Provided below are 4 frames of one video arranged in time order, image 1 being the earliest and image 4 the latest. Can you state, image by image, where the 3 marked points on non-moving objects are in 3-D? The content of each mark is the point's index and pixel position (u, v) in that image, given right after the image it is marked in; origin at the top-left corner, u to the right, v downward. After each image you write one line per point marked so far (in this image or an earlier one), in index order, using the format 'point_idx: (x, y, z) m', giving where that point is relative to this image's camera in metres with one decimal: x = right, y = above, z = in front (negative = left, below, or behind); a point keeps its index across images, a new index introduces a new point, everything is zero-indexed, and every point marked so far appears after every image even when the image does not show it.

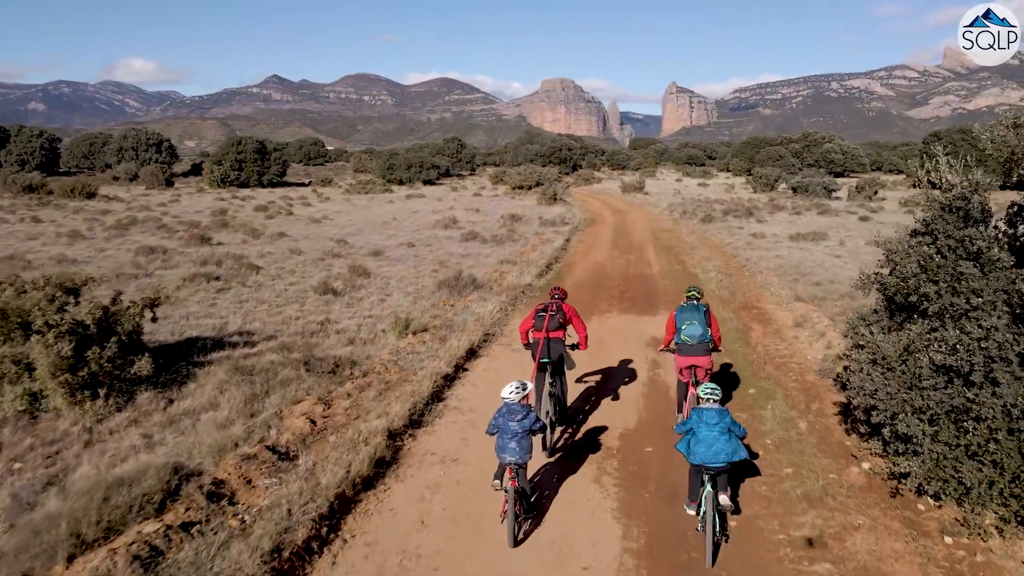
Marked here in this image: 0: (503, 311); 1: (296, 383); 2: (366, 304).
0: (-0.1, -0.5, +14.0) m
1: (-2.3, -1.0, +8.7) m
2: (-2.6, -0.3, +14.4) m
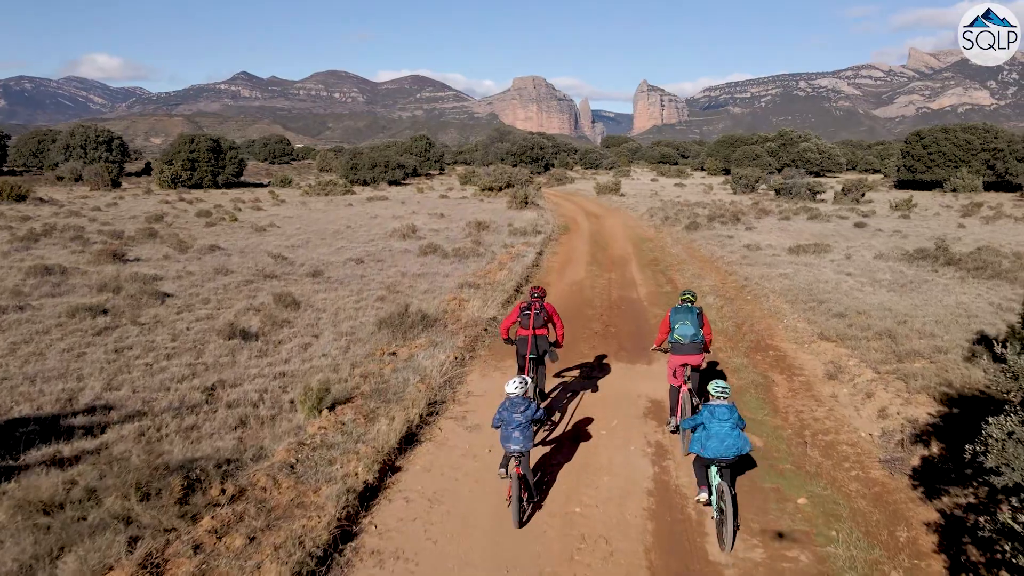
0: (-0.7, -1.1, +11.0) m
1: (-2.7, -1.7, +5.5) m
2: (-3.2, -0.9, +11.3) m
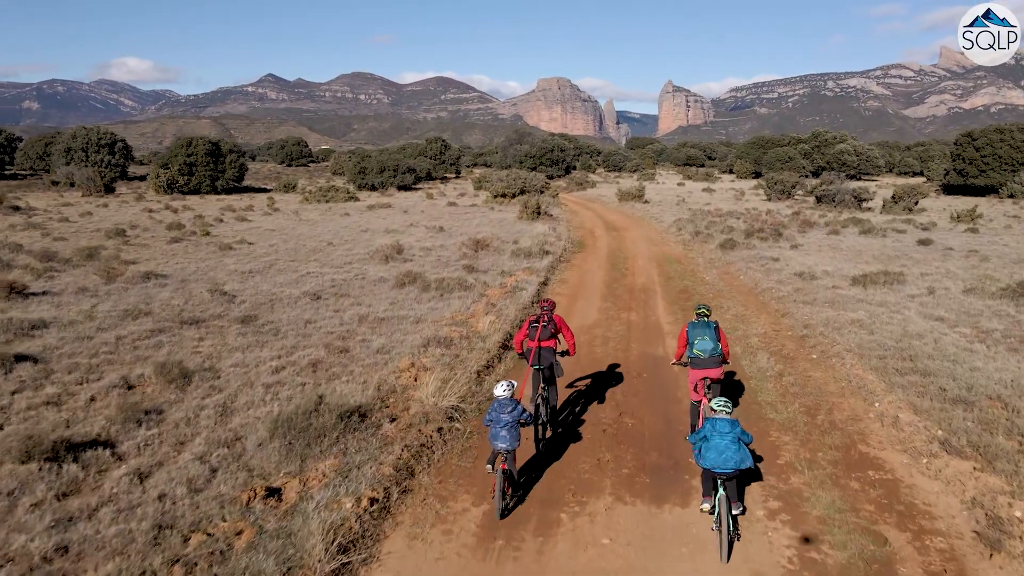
0: (-1.1, -1.9, +6.7) m
1: (-3.3, -2.5, +1.4) m
2: (-3.6, -1.8, +7.1) m
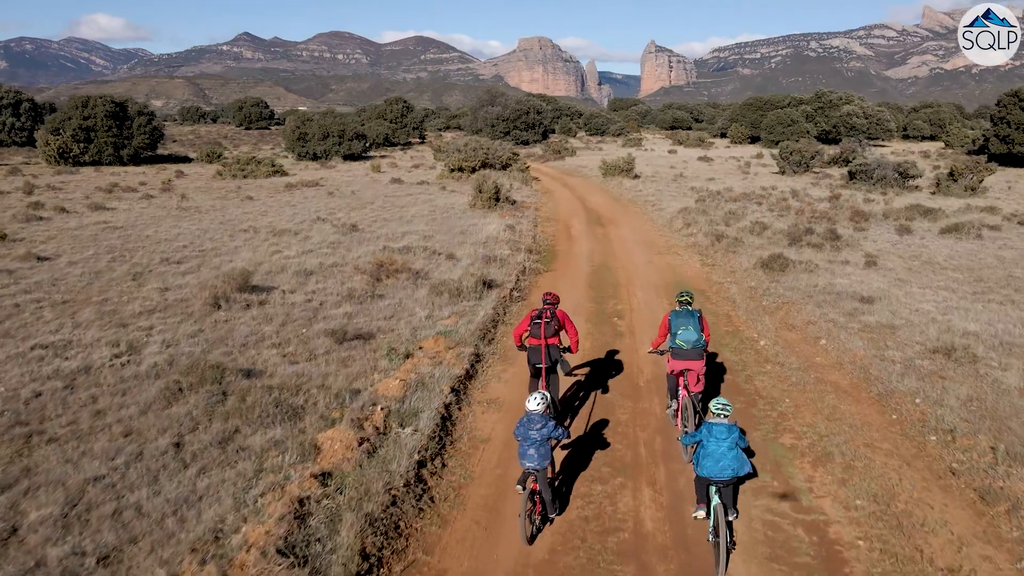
0: (-2.2, -3.7, -2.5) m
1: (-4.2, -4.6, -7.8) m
2: (-4.6, -3.6, -2.1) m
